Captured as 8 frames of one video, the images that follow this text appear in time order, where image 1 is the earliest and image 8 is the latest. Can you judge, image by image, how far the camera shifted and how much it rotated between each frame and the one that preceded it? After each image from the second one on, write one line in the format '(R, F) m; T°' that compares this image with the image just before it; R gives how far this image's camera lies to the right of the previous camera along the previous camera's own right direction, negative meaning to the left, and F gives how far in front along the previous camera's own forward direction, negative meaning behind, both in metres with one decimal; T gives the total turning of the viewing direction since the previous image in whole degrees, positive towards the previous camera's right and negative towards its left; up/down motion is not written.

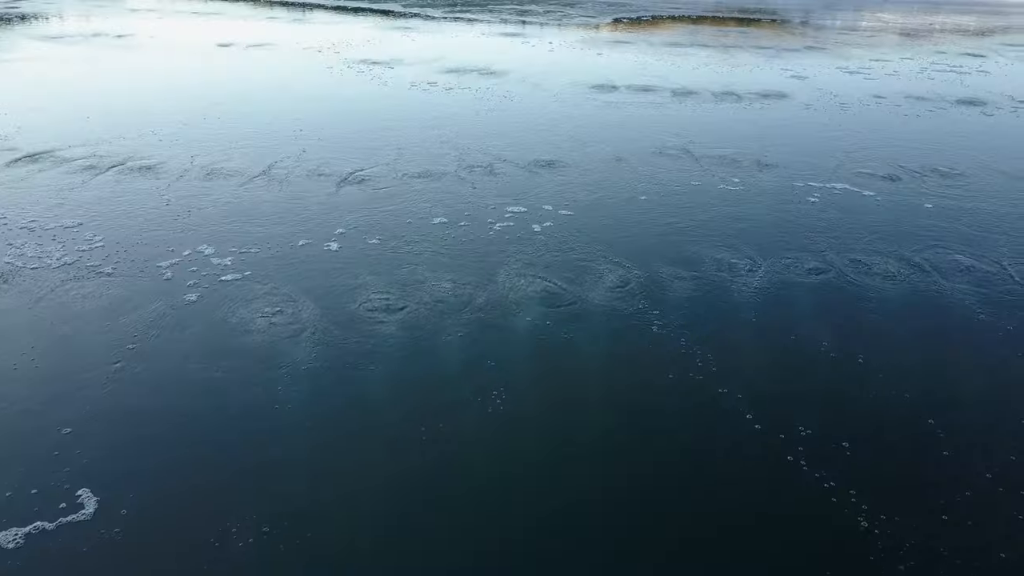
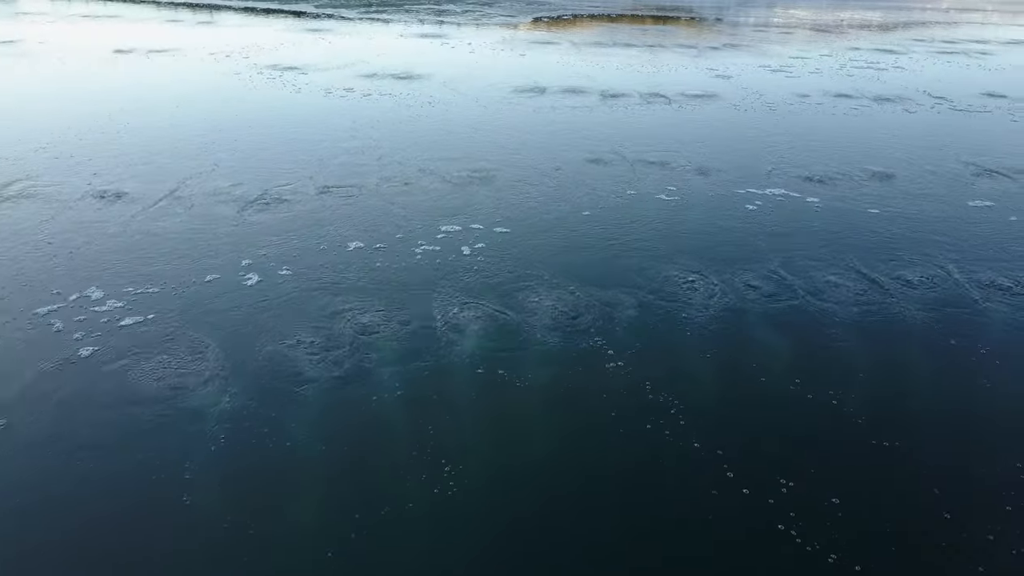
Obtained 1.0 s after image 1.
(-0.1, +0.9) m; +5°
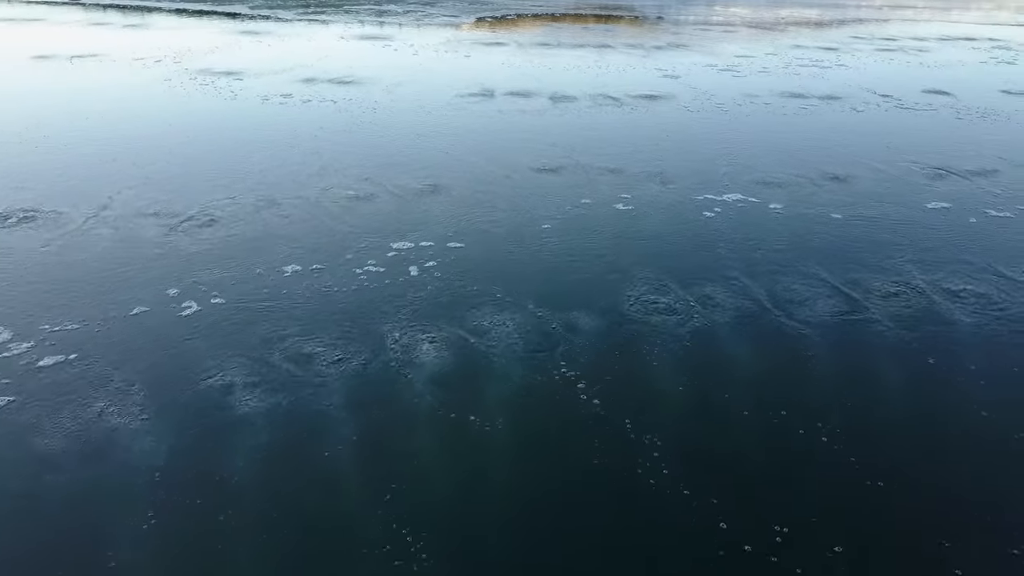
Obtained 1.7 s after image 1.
(-0.1, +0.6) m; +4°
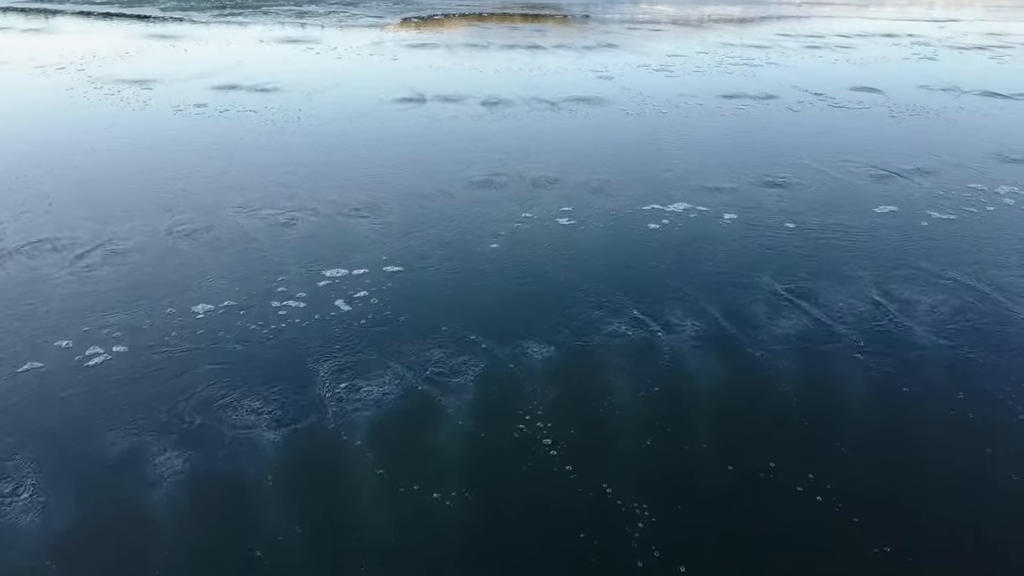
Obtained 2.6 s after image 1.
(-0.1, +0.9) m; +5°
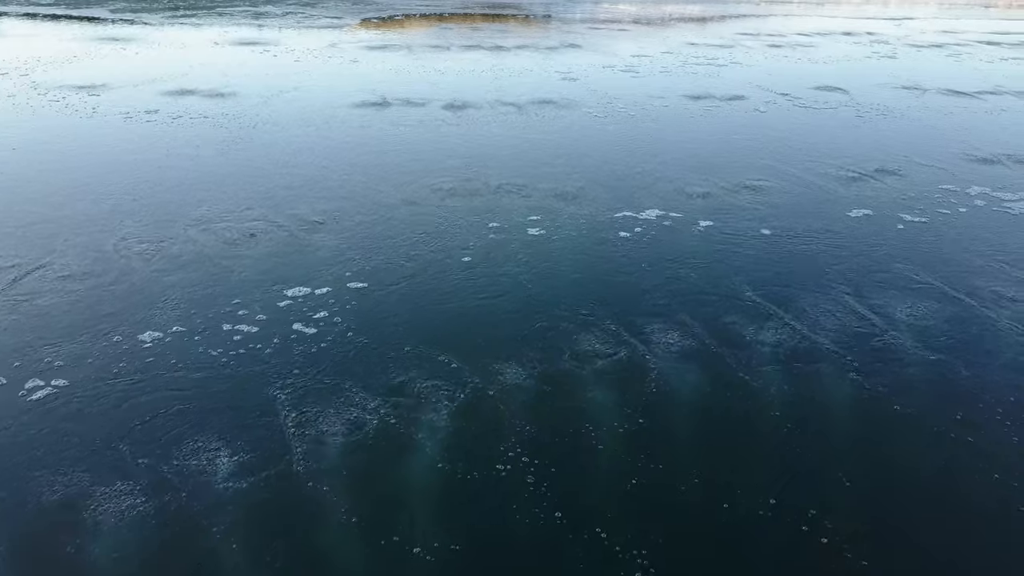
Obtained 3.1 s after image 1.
(-0.1, +0.5) m; +2°
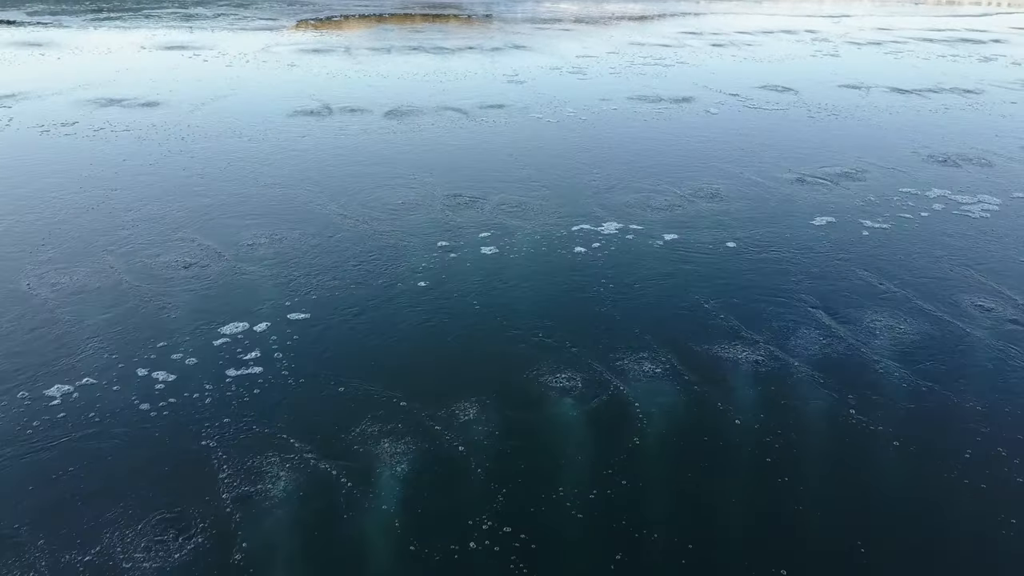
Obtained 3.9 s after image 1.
(-0.1, +0.8) m; +4°
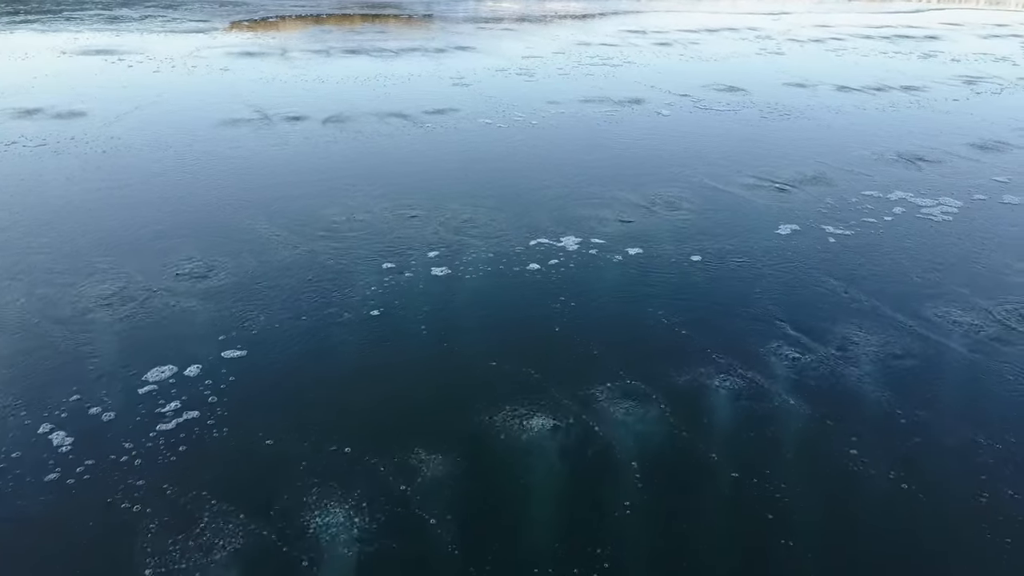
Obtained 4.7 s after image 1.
(-0.1, +0.8) m; +4°
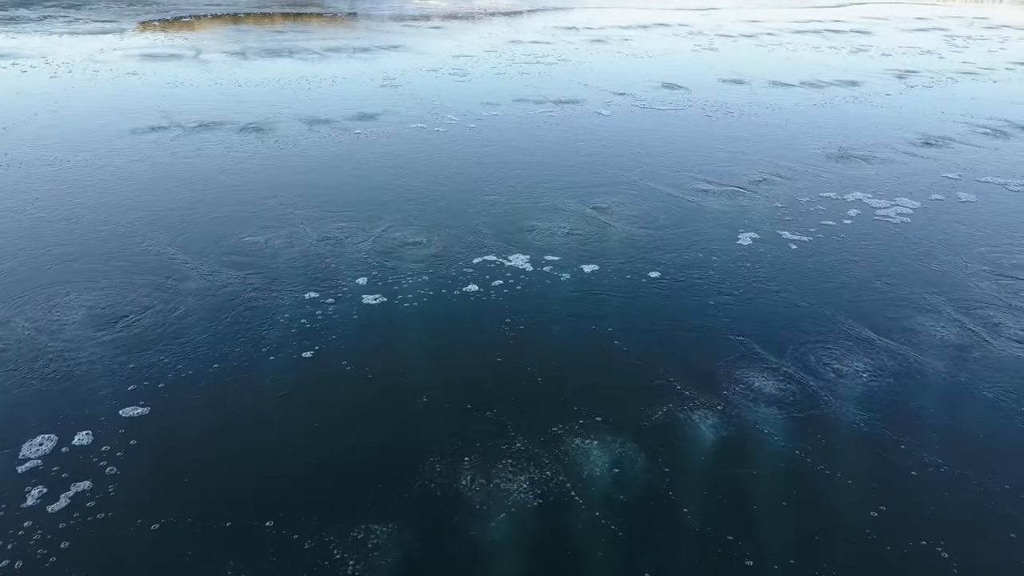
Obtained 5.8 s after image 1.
(-0.1, +1.1) m; +4°
